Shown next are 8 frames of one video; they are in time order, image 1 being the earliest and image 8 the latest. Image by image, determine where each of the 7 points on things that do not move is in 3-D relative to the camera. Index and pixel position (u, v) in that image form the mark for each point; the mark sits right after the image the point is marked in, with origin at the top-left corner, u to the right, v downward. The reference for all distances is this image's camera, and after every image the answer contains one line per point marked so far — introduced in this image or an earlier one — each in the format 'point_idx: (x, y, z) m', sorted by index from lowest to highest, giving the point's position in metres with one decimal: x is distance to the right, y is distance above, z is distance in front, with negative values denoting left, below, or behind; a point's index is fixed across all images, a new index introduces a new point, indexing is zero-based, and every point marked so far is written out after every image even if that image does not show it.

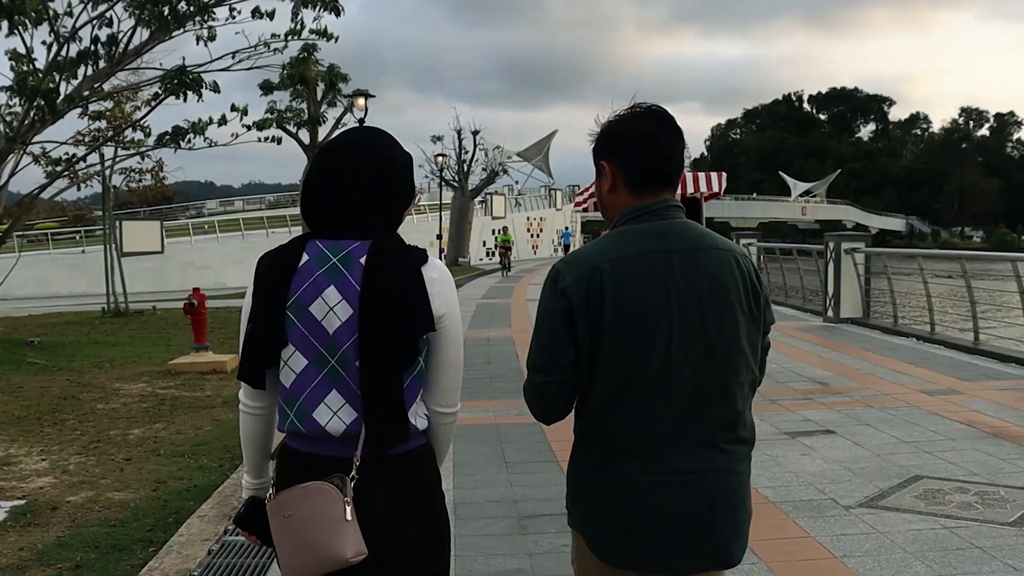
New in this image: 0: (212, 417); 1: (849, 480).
0: (-2.8, -1.2, +7.4) m
1: (+2.1, -1.2, +5.0) m
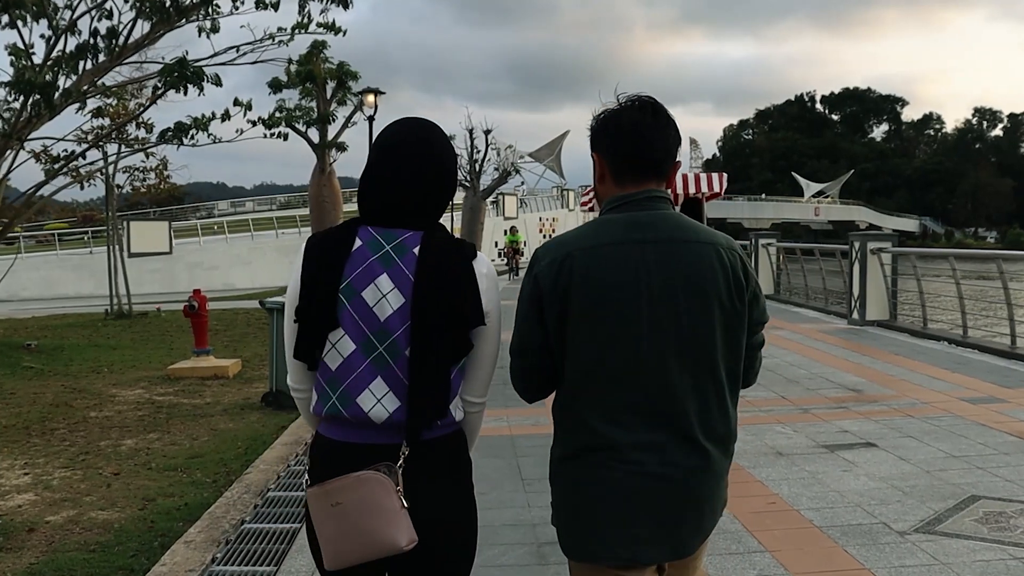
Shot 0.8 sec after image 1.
0: (-2.7, -1.2, +7.0) m
1: (+2.2, -1.2, +4.5) m
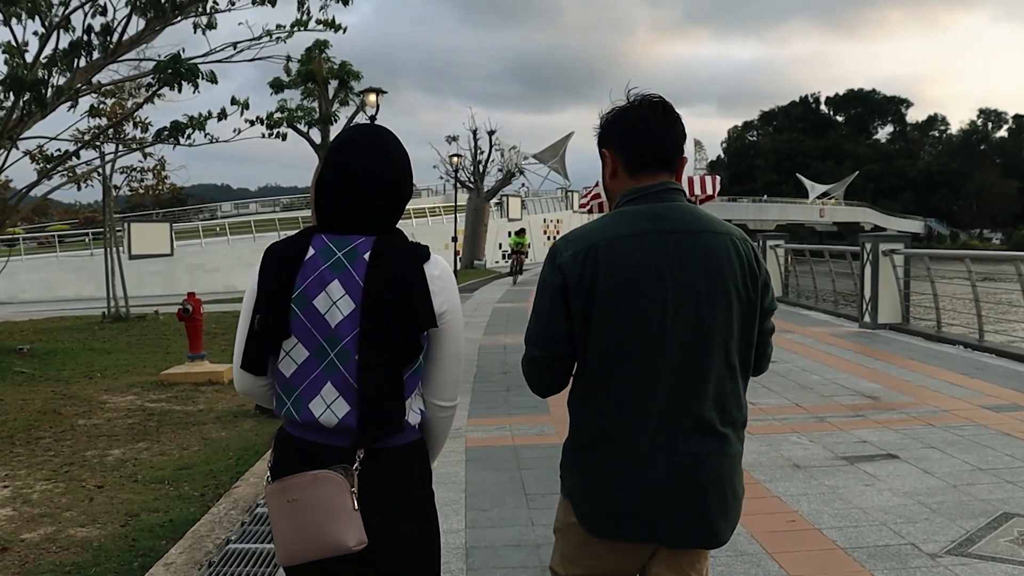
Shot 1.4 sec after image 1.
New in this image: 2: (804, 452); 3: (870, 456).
0: (-2.7, -1.3, +6.8) m
1: (+2.2, -1.2, +4.2) m
2: (+2.0, -1.1, +5.4) m
3: (+2.4, -1.1, +5.4) m
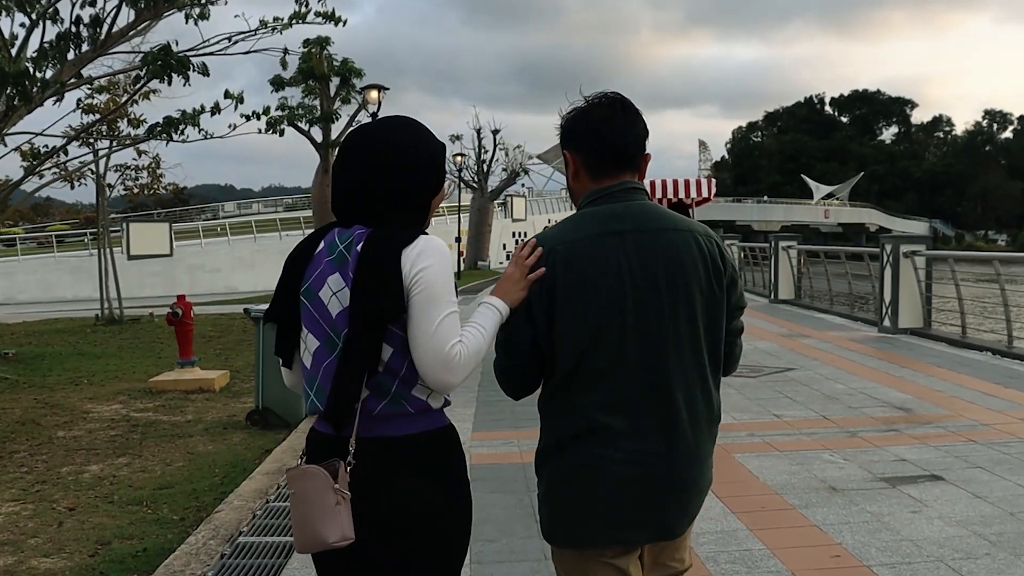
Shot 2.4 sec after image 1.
0: (-2.6, -1.3, +6.3) m
1: (+2.3, -1.3, +3.8) m
2: (+2.1, -1.2, +5.0) m
3: (+2.5, -1.2, +4.9) m
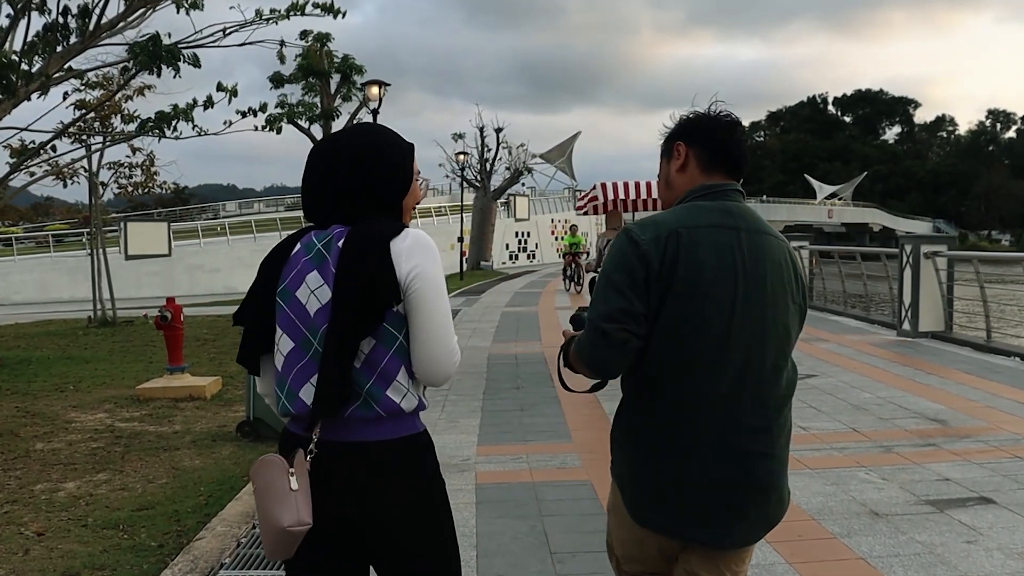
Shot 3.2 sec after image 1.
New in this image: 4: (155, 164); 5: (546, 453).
0: (-2.6, -1.3, +5.9) m
1: (+2.3, -1.3, +3.4) m
2: (+2.1, -1.2, +4.6) m
3: (+2.6, -1.2, +4.5) m
4: (-6.6, +2.3, +14.6) m
5: (+0.3, -1.2, +5.6) m
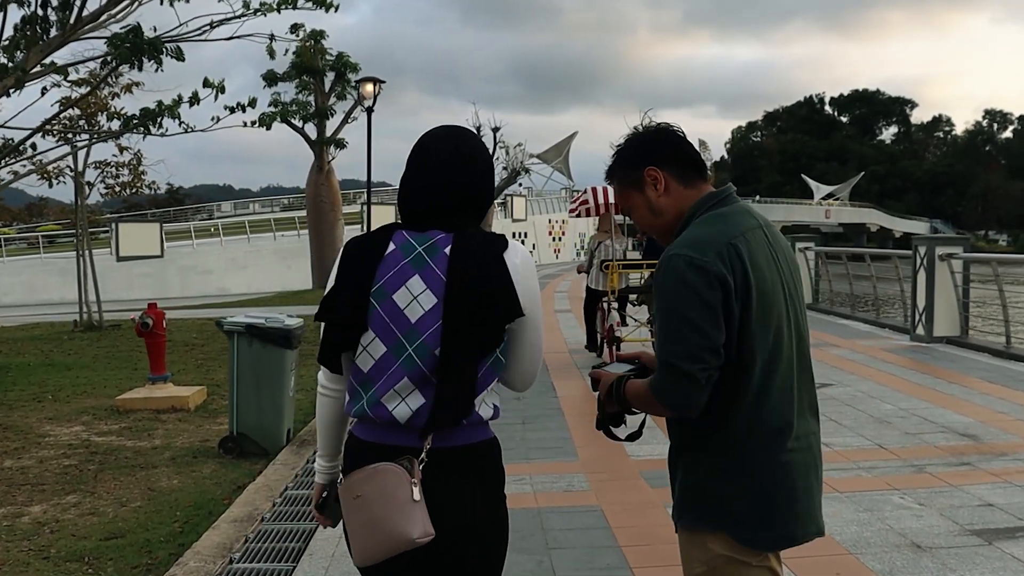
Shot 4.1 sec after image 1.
0: (-2.6, -1.4, +5.5) m
1: (+2.4, -1.4, +3.0) m
2: (+2.2, -1.2, +4.2) m
3: (+2.6, -1.3, +4.1) m
4: (-6.7, +2.3, +14.1) m
5: (+0.3, -1.2, +5.2) m
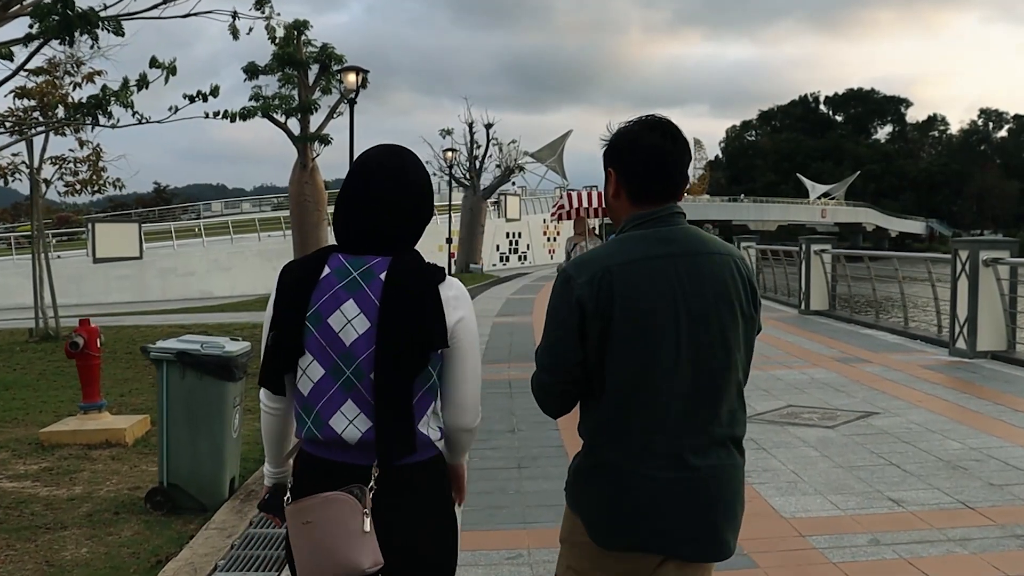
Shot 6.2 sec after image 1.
0: (-2.6, -1.5, +4.4) m
1: (+2.4, -1.5, +1.9) m
2: (+2.1, -1.4, +3.1) m
3: (+2.6, -1.4, +3.0) m
4: (-6.8, +2.1, +13.0) m
5: (+0.2, -1.3, +4.1) m
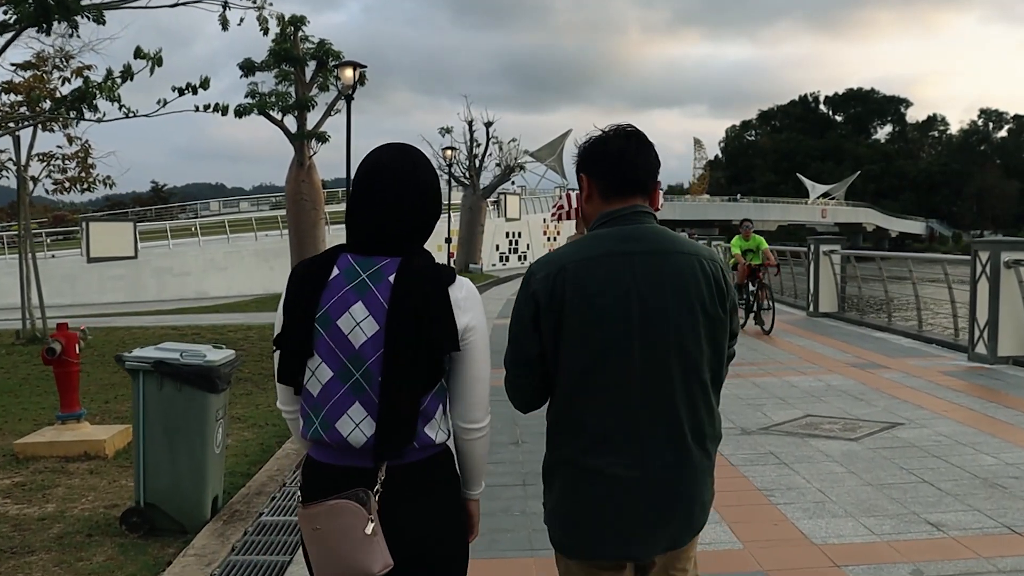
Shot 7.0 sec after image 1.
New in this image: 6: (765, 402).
0: (-2.6, -1.5, +4.0) m
1: (+2.4, -1.5, +1.5) m
2: (+2.2, -1.4, +2.7) m
3: (+2.6, -1.4, +2.6) m
4: (-6.7, +2.1, +12.6) m
5: (+0.3, -1.4, +3.7) m
6: (+2.3, -1.0, +7.2) m
